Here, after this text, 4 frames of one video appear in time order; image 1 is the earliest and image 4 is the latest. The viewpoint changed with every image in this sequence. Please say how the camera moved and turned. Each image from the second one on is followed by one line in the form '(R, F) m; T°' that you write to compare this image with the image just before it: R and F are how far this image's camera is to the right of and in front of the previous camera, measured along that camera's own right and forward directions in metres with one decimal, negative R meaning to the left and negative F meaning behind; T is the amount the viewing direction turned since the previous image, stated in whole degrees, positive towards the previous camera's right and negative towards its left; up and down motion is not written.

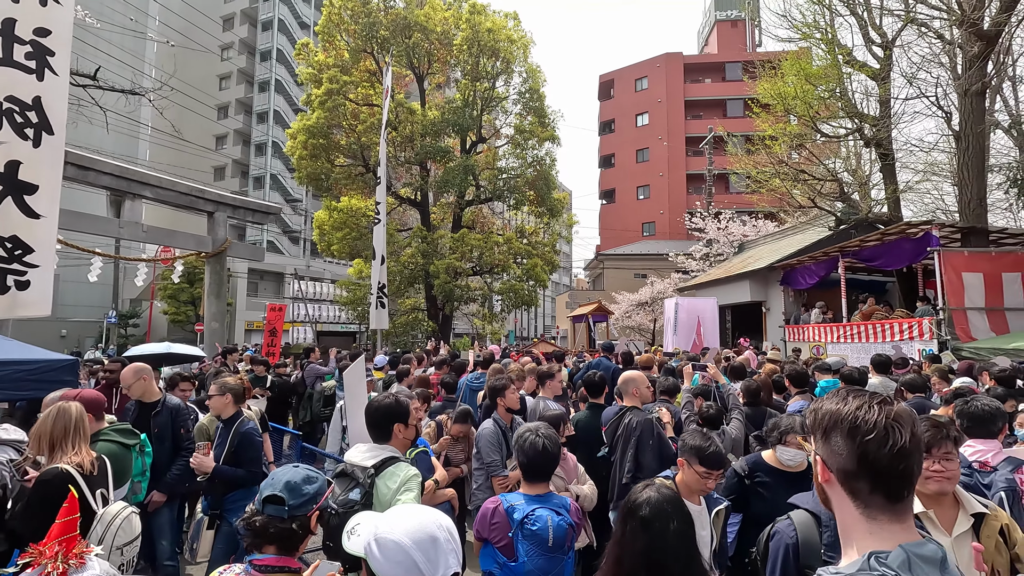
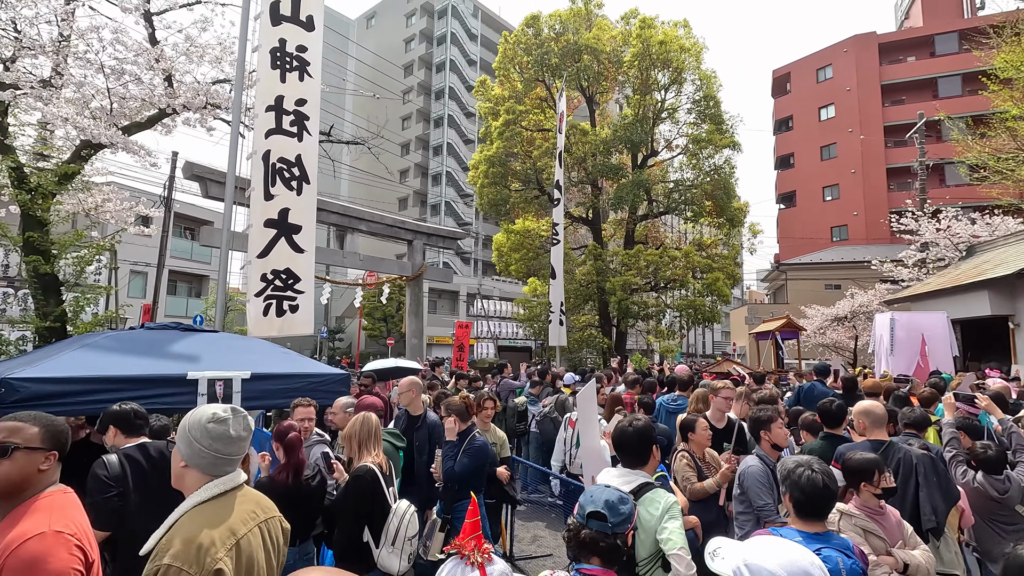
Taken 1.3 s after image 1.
(-0.4, -0.2) m; -17°
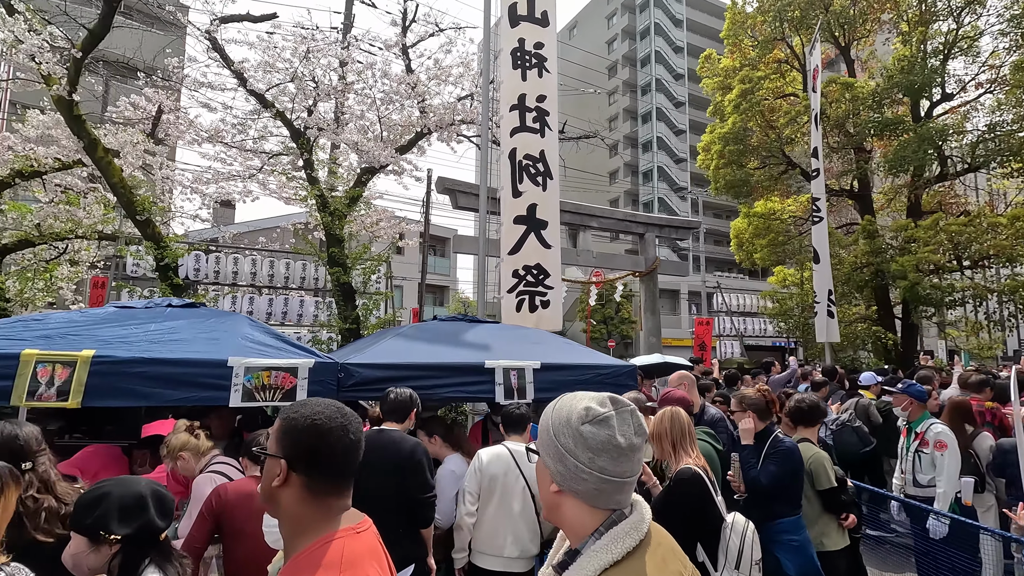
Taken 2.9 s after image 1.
(-0.7, +0.4) m; -22°
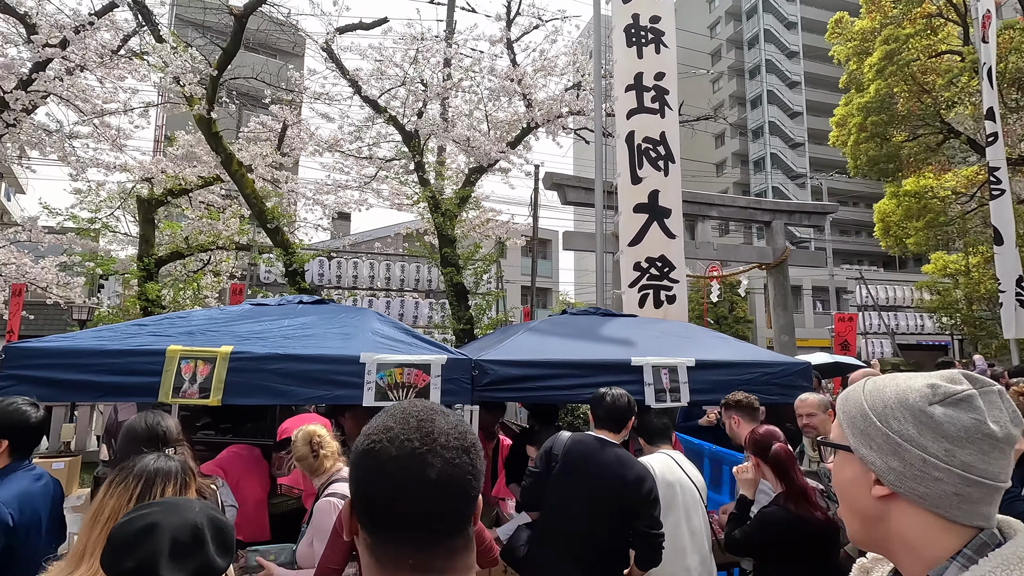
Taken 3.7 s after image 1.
(-0.3, +0.4) m; -11°
